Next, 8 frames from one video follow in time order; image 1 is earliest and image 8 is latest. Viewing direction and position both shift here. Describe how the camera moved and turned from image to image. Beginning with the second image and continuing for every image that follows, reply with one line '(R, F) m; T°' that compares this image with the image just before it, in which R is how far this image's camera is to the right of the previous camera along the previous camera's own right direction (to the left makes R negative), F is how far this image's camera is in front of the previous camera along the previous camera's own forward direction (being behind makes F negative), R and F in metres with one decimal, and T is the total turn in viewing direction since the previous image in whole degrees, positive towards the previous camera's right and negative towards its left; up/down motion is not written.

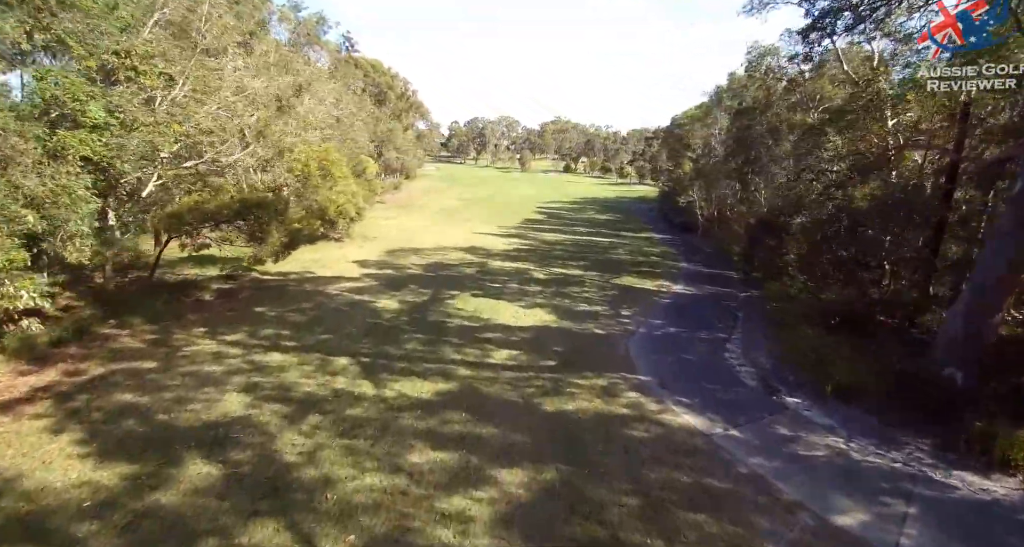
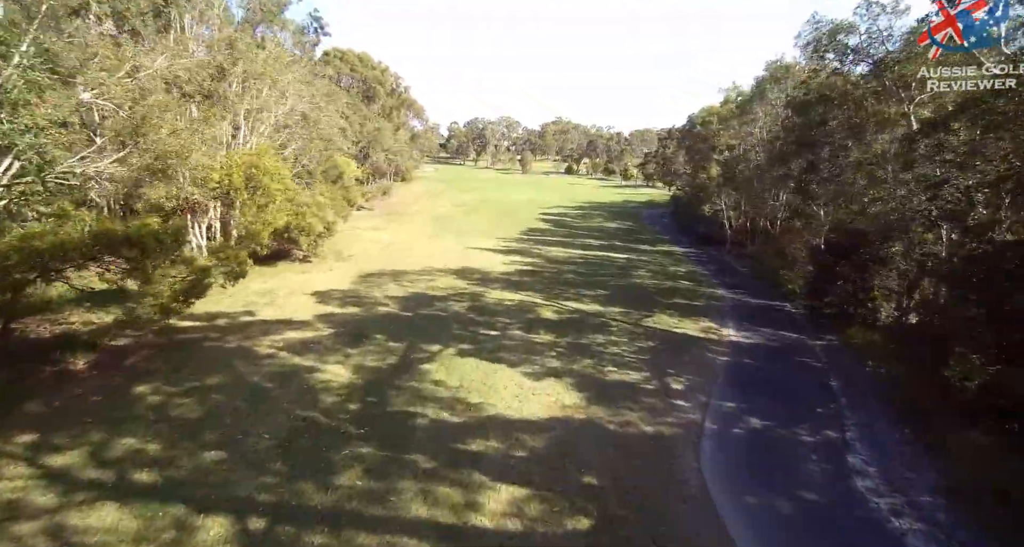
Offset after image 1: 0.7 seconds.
(0.0, +6.2) m; 0°
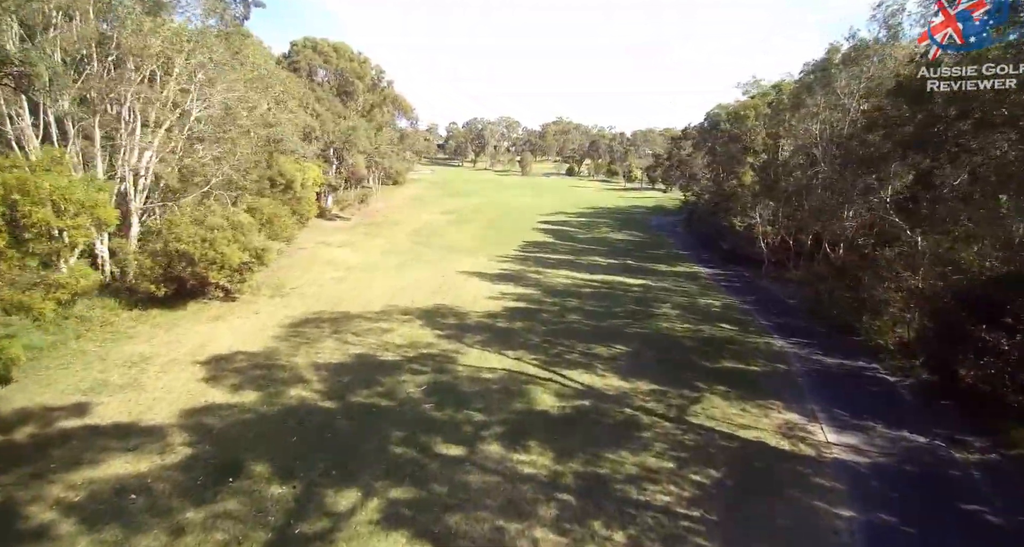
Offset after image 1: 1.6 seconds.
(+0.5, +7.1) m; 0°
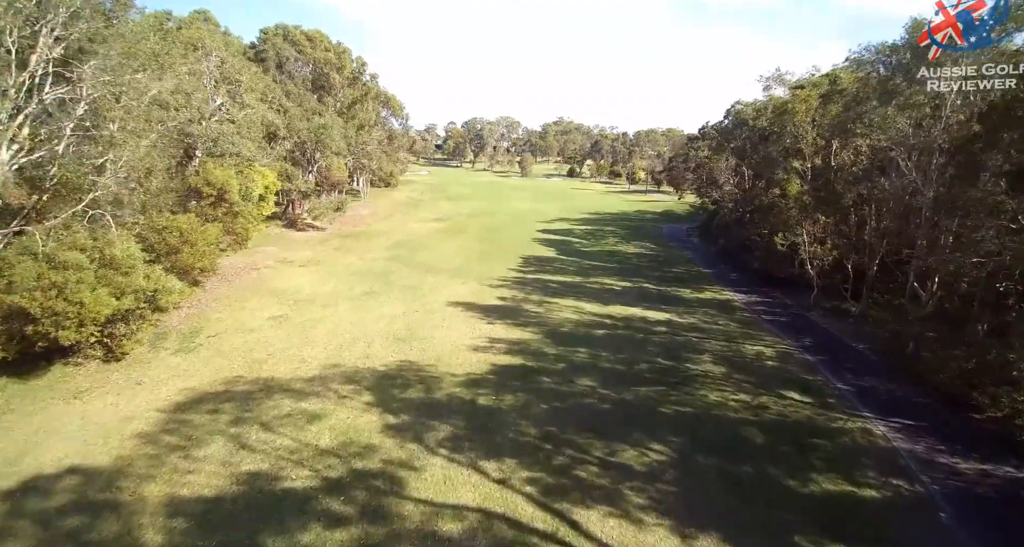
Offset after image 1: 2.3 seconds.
(+0.3, +6.2) m; 0°
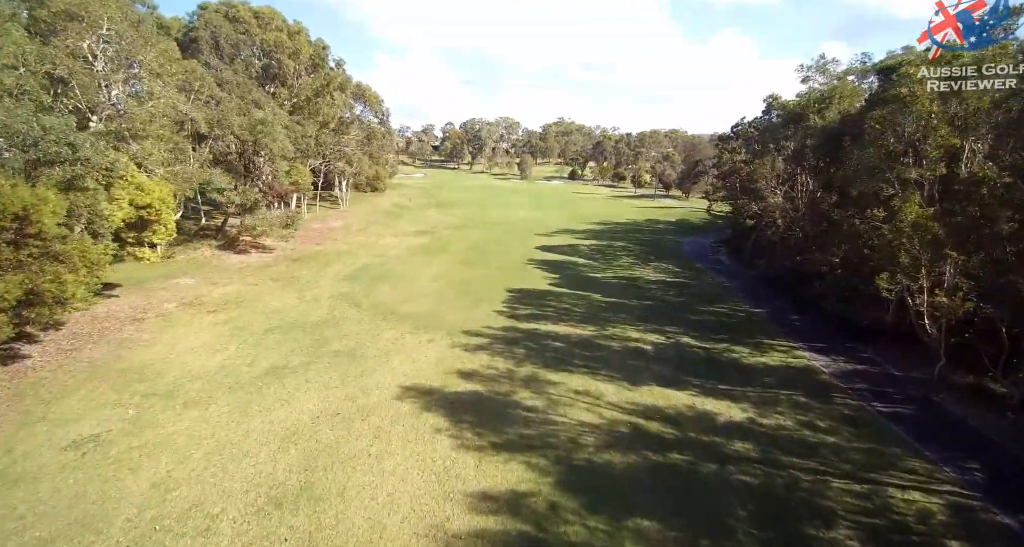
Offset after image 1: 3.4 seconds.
(+0.5, +8.8) m; 0°
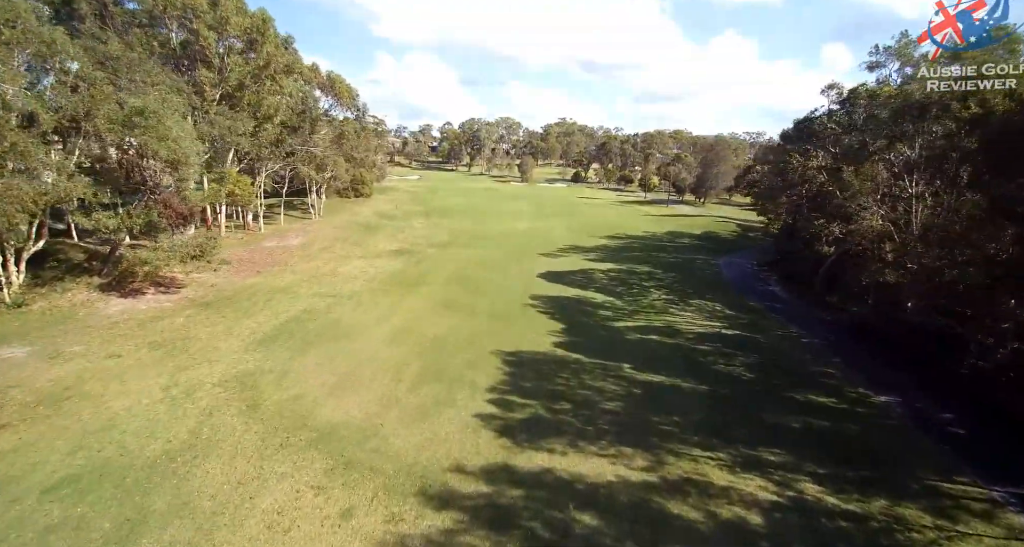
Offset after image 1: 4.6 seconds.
(+0.2, +9.6) m; 0°
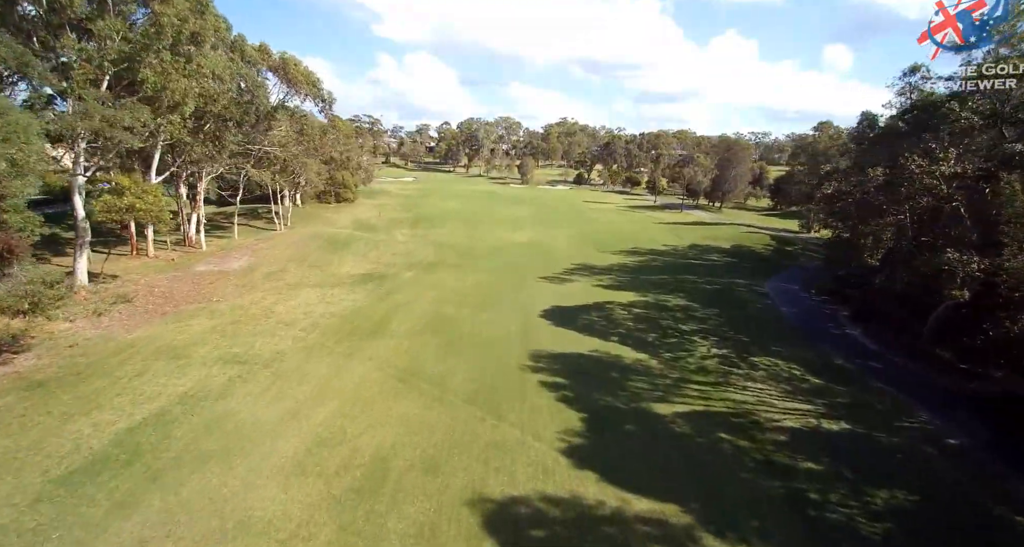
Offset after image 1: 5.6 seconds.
(+0.3, +8.5) m; 0°
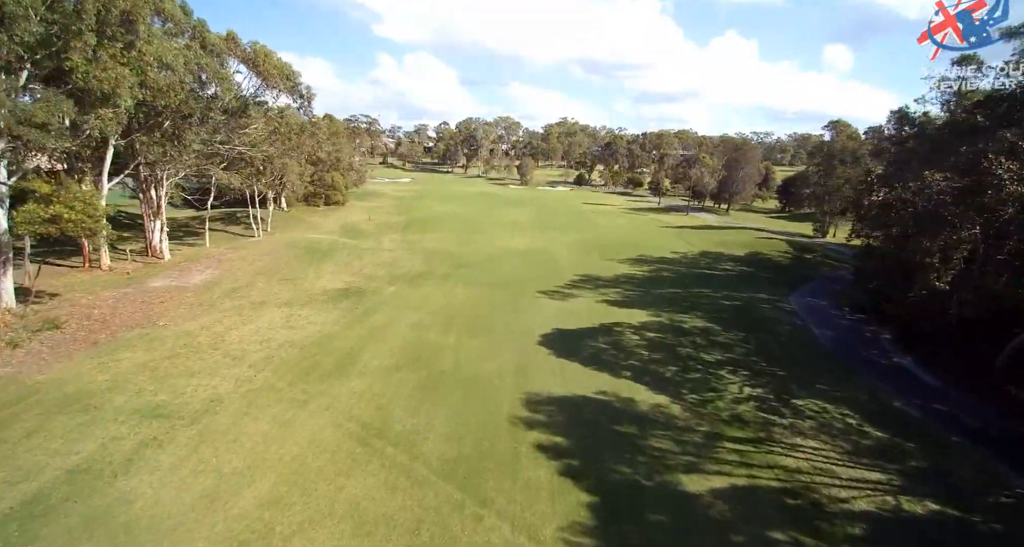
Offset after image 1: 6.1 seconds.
(+0.2, +3.8) m; 0°
